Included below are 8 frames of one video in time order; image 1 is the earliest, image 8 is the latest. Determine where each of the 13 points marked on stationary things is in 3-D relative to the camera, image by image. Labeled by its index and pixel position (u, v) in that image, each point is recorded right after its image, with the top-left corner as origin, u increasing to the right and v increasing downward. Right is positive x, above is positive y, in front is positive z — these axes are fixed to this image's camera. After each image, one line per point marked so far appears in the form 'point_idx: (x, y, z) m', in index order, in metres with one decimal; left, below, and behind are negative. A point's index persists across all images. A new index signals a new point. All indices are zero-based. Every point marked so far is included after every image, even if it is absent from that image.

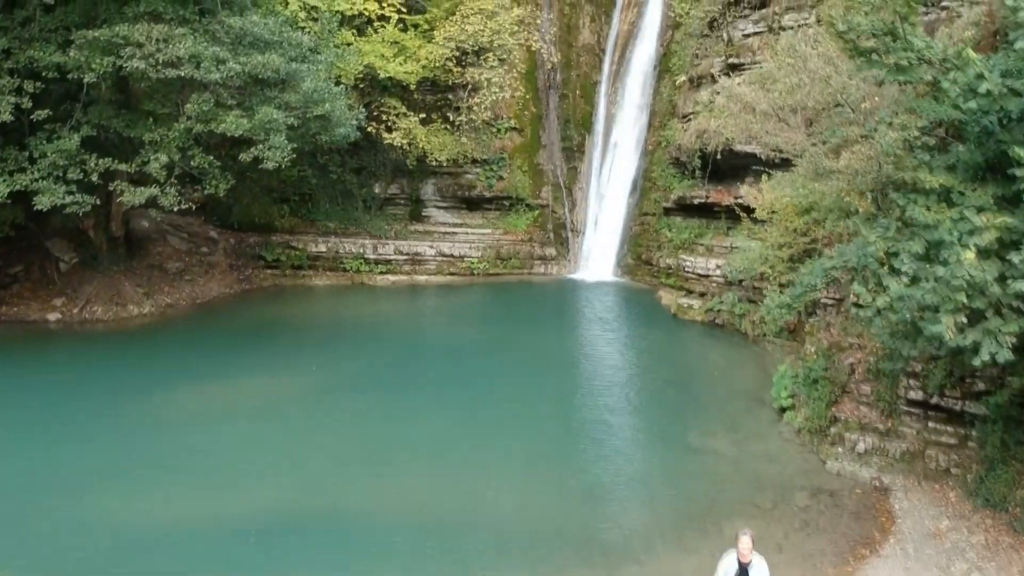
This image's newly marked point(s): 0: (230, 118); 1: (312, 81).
0: (-3.6, +2.1, +8.8) m
1: (-2.8, +2.8, +9.6) m
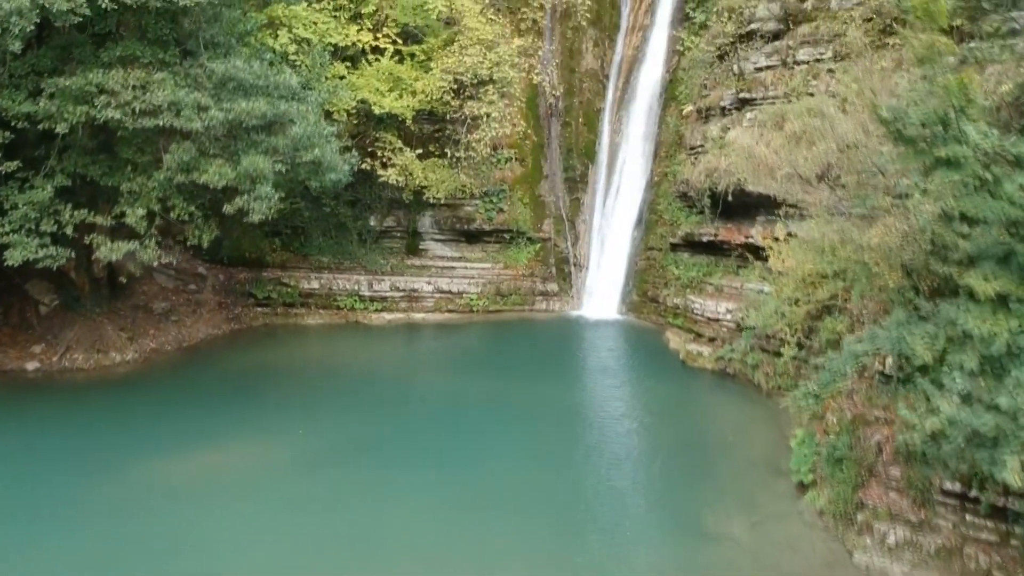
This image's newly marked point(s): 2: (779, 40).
0: (-3.6, +1.4, +8.3) m
1: (-2.7, +2.1, +9.0) m
2: (+4.2, +3.9, +10.8) m
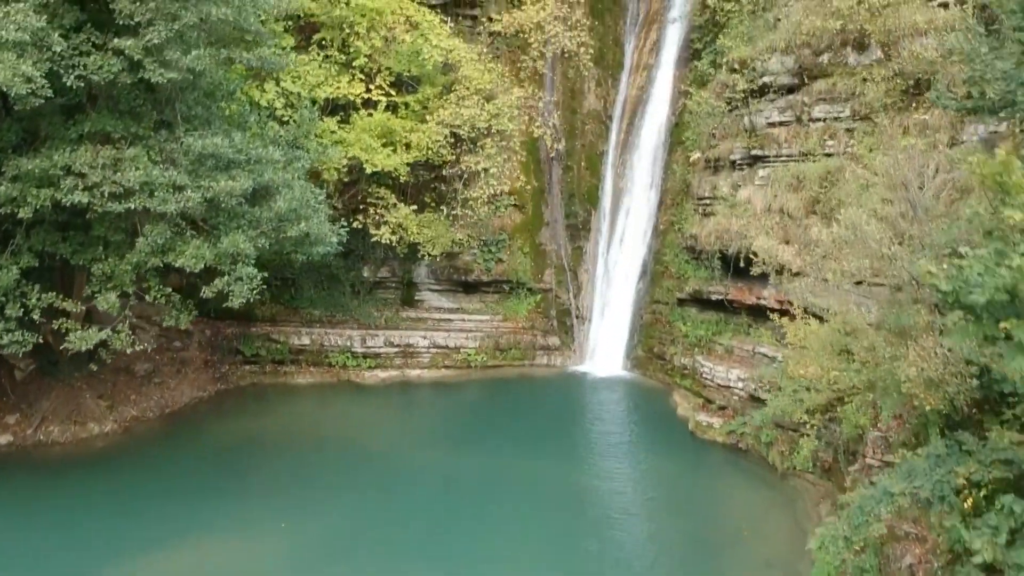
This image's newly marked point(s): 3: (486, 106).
0: (-3.6, +0.4, +7.7) m
1: (-2.8, +1.1, +8.5) m
2: (+4.2, +2.8, +10.2) m
3: (-0.4, +2.9, +11.2) m
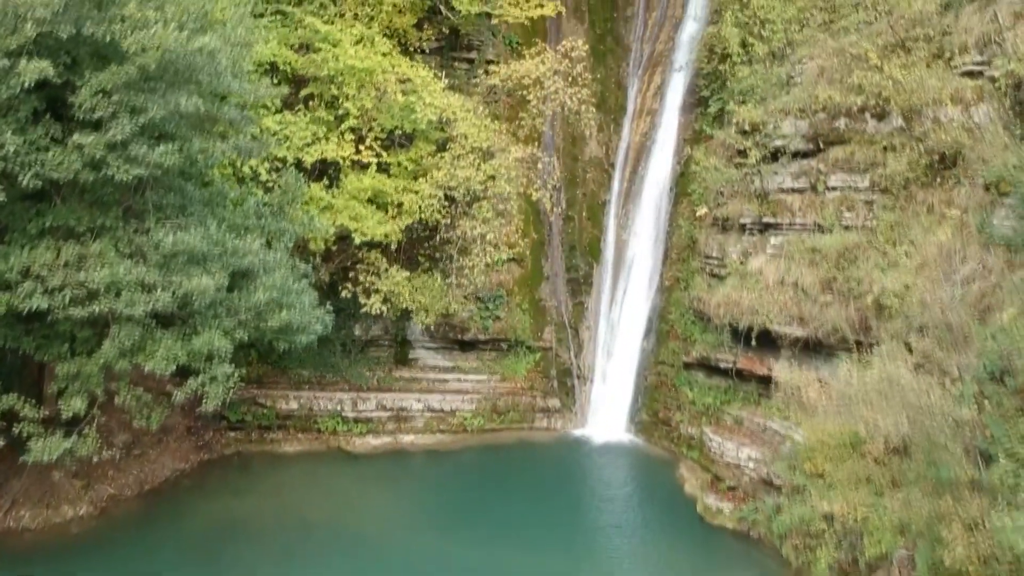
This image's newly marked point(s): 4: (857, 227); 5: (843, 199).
0: (-3.6, -0.7, +7.2) m
1: (-2.8, 0.0, +7.9) m
2: (+4.1, +1.8, +9.7) m
3: (-0.4, +1.9, +10.6) m
4: (+4.4, +0.8, +9.0) m
5: (+4.3, +1.2, +9.2) m
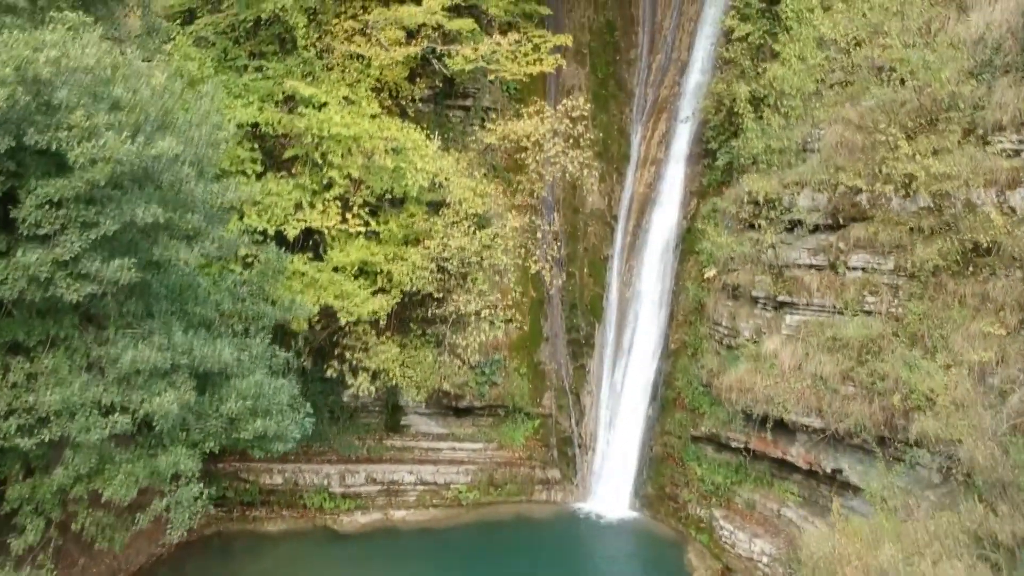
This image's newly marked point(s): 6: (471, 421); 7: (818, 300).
0: (-3.6, -1.8, +6.5) m
1: (-2.8, -1.1, +7.2) m
2: (+4.1, +0.7, +9.0) m
3: (-0.5, +0.8, +10.0) m
4: (+4.4, -0.3, +8.3) m
5: (+4.3, +0.1, +8.5) m
6: (-0.7, -2.3, +12.1) m
7: (+3.9, -0.2, +8.9) m
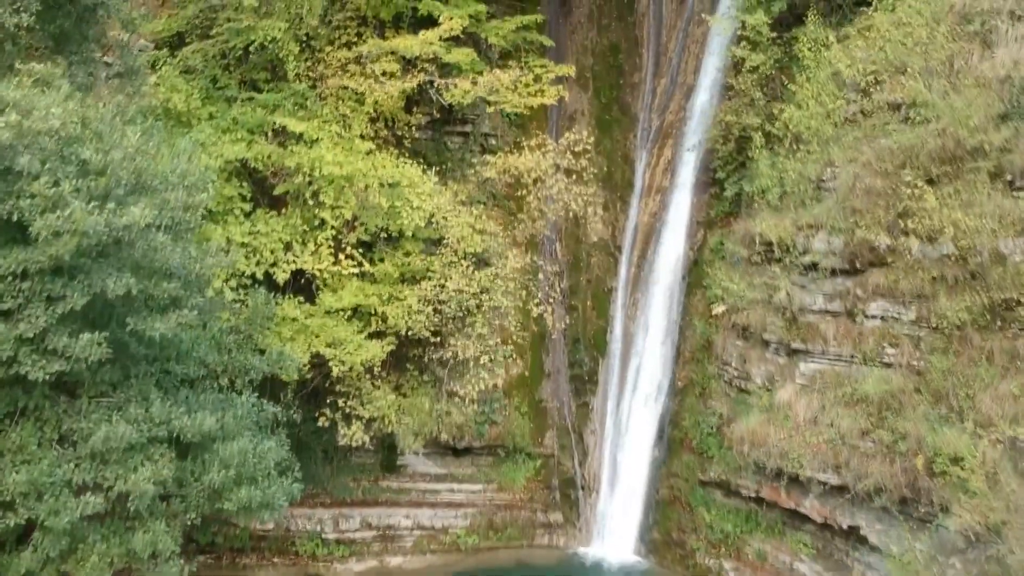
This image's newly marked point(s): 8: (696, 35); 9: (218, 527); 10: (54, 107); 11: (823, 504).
0: (-3.6, -2.3, +6.1) m
1: (-2.8, -1.7, +6.8) m
2: (+4.1, +0.1, +8.6) m
3: (-0.5, +0.2, +9.5) m
4: (+4.4, -0.9, +7.9) m
5: (+4.3, -0.5, +8.1) m
6: (-0.7, -2.9, +11.6) m
7: (+3.9, -0.7, +8.5) m
8: (+3.4, +4.7, +13.0) m
9: (-4.6, -3.7, +10.9) m
10: (-3.4, +1.4, +5.2) m
11: (+3.8, -2.7, +8.5) m
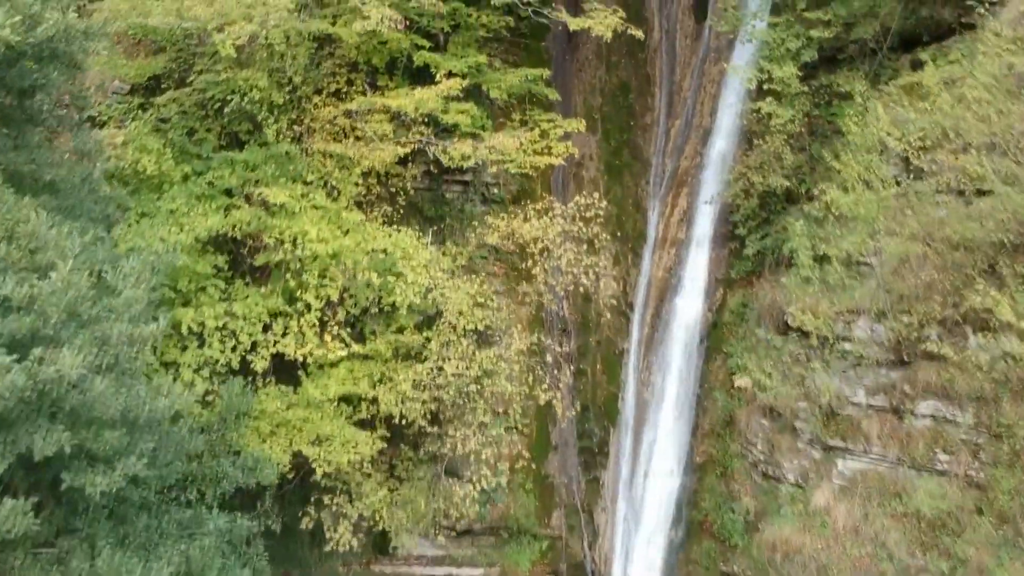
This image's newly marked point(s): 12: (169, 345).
0: (-3.6, -3.4, +5.2) m
1: (-2.8, -2.7, +5.9) m
2: (+4.1, -0.9, +7.7) m
3: (-0.4, -0.8, +8.6) m
4: (+4.5, -1.9, +7.0) m
5: (+4.4, -1.5, +7.1) m
6: (-0.6, -3.9, +10.7) m
7: (+4.0, -1.8, +7.6) m
8: (+3.5, +3.7, +12.1) m
9: (-4.5, -4.7, +10.0) m
10: (-3.4, +0.3, +4.3) m
11: (+3.9, -3.7, +7.6) m
12: (-3.8, -0.8, +7.7) m
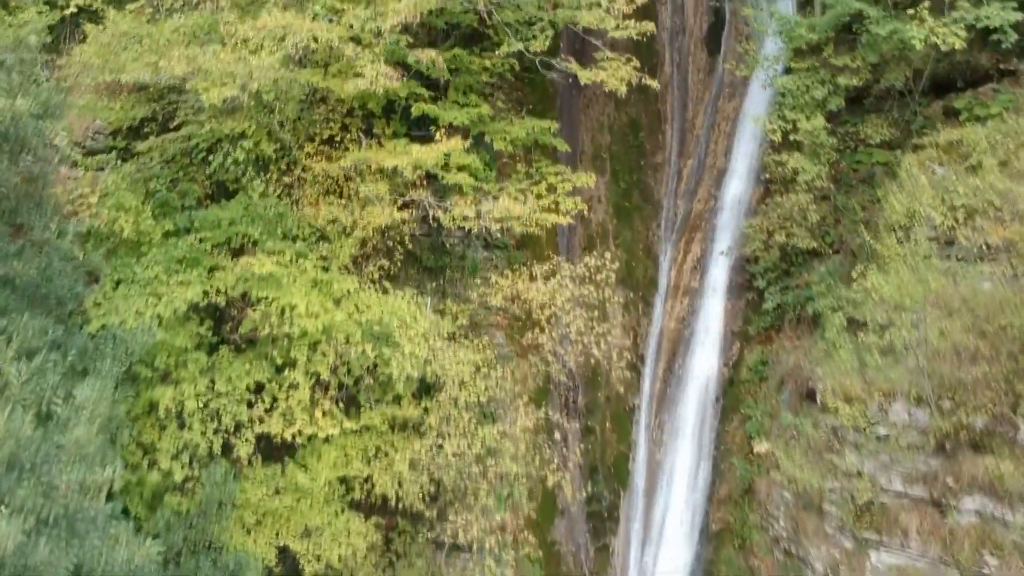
0: (-3.5, -4.2, +4.5) m
1: (-2.7, -3.5, +5.3) m
2: (+4.2, -1.7, +7.0) m
3: (-0.4, -1.6, +8.0) m
4: (+4.5, -2.7, +6.3) m
5: (+4.4, -2.3, +6.5) m
6: (-0.6, -4.7, +10.1) m
7: (+4.0, -2.6, +6.9) m
8: (+3.6, +2.9, +11.5) m
9: (-4.4, -5.6, +9.3) m
10: (-3.3, -0.5, +3.7) m
11: (+3.9, -4.5, +7.0) m
12: (-3.8, -1.6, +7.1) m
